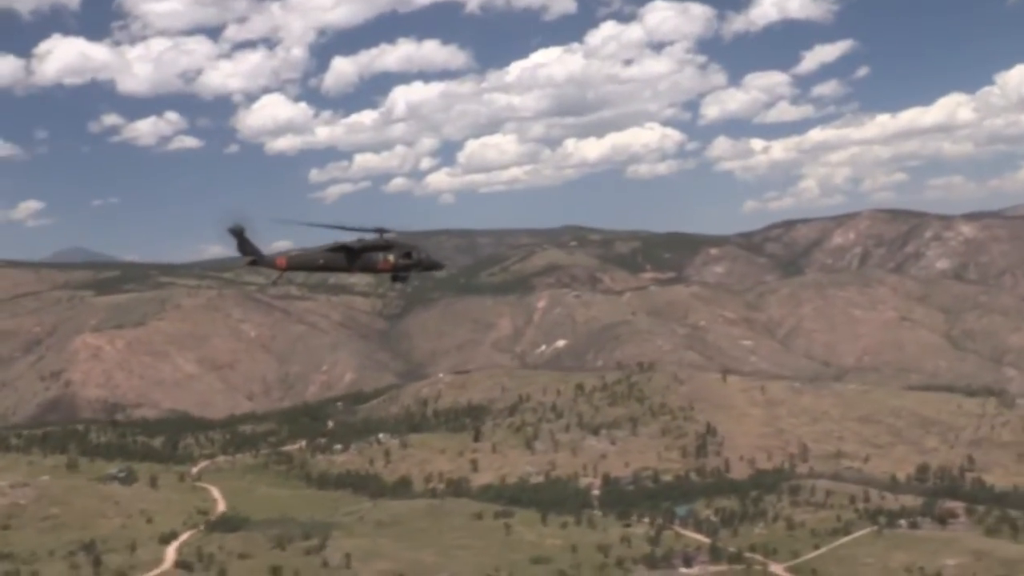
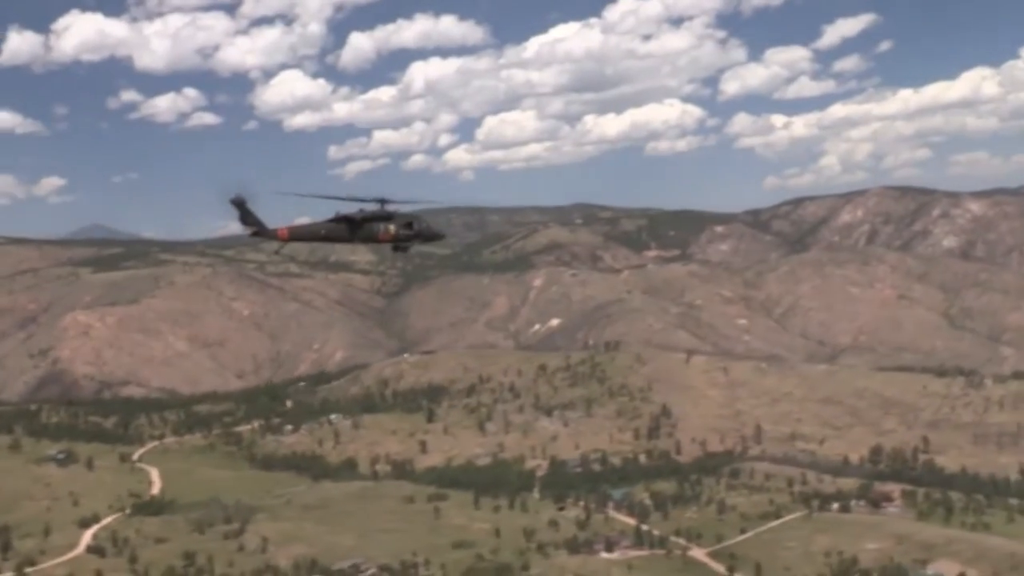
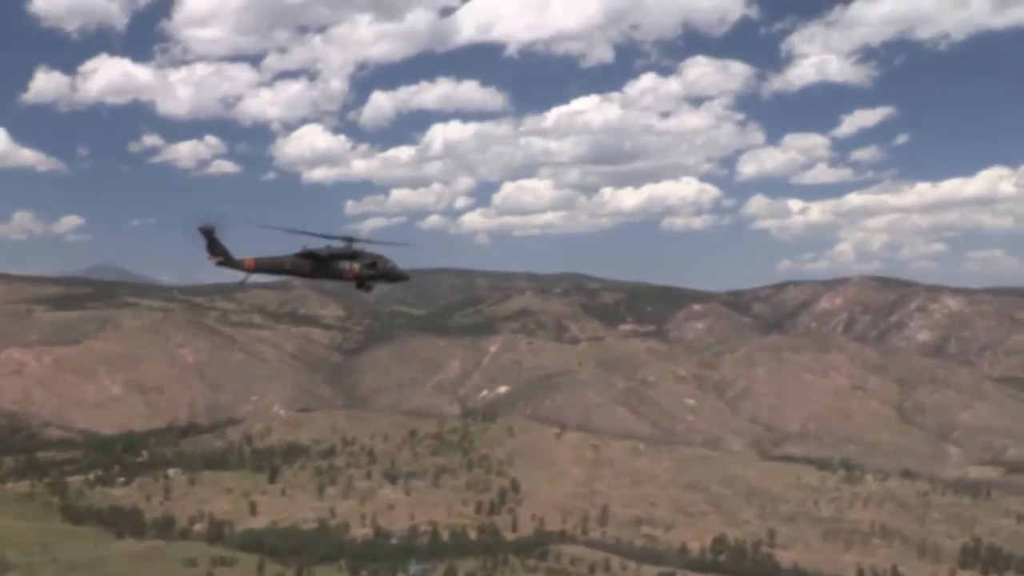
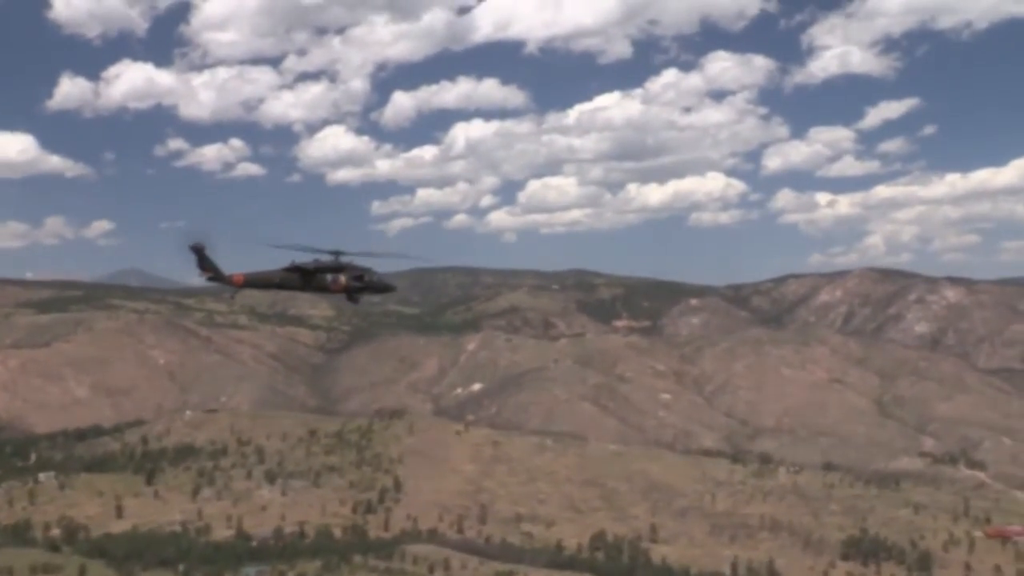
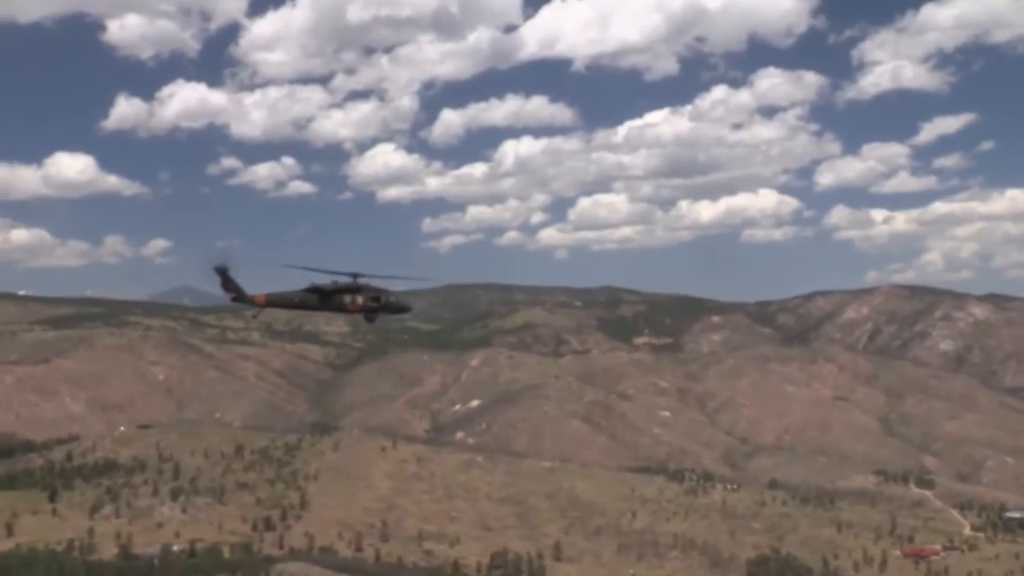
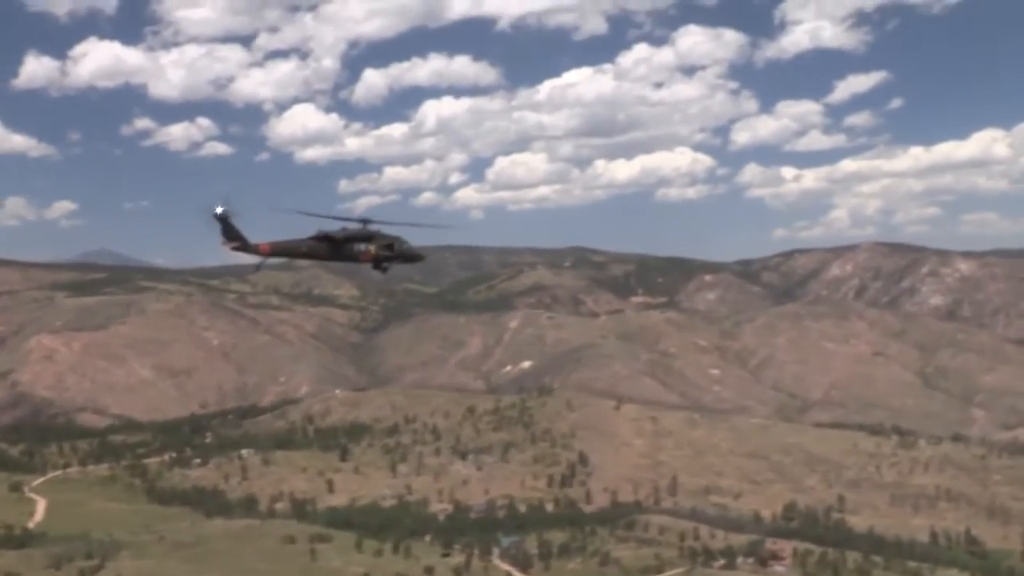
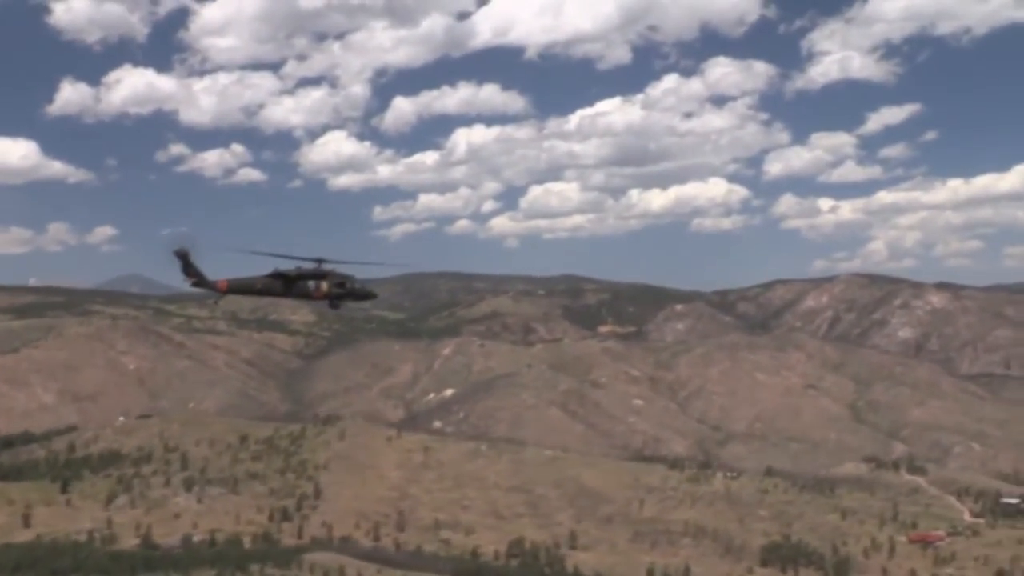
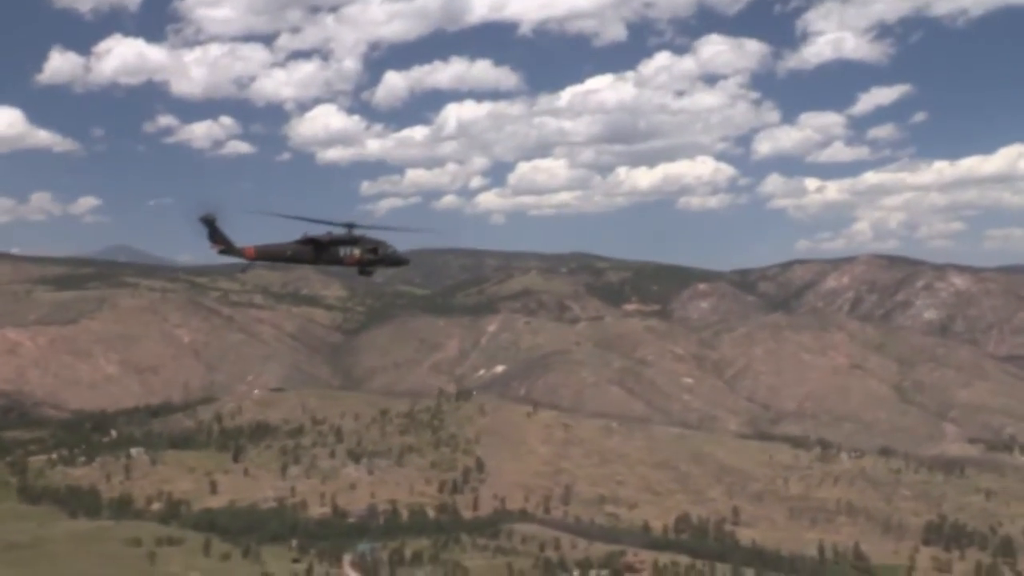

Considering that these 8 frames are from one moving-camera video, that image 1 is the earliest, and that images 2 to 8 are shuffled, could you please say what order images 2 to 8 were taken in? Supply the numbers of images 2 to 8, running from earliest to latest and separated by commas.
2, 6, 3, 8, 4, 7, 5
